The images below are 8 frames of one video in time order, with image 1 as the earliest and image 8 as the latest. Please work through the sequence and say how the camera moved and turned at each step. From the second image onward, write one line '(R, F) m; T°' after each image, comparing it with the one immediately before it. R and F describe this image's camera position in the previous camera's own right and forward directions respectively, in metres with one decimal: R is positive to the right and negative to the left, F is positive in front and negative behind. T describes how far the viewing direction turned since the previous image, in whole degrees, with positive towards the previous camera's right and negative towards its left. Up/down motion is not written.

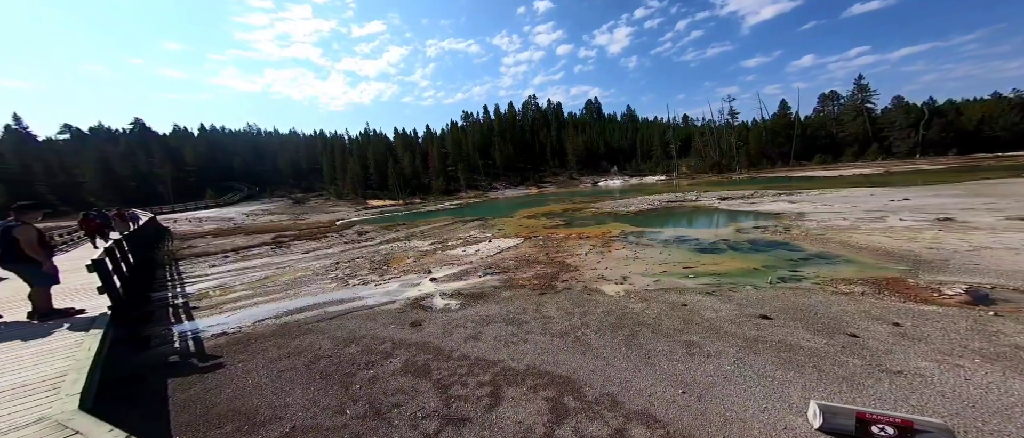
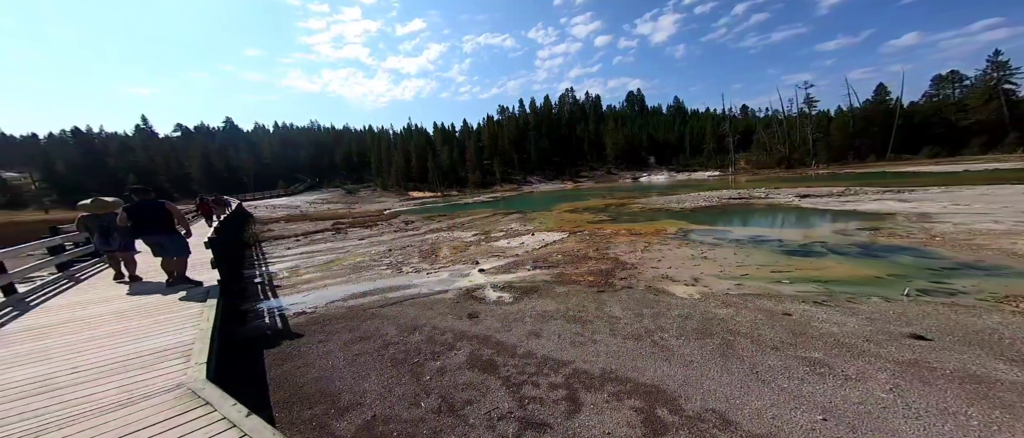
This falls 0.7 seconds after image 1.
(-0.6, +0.3) m; -6°
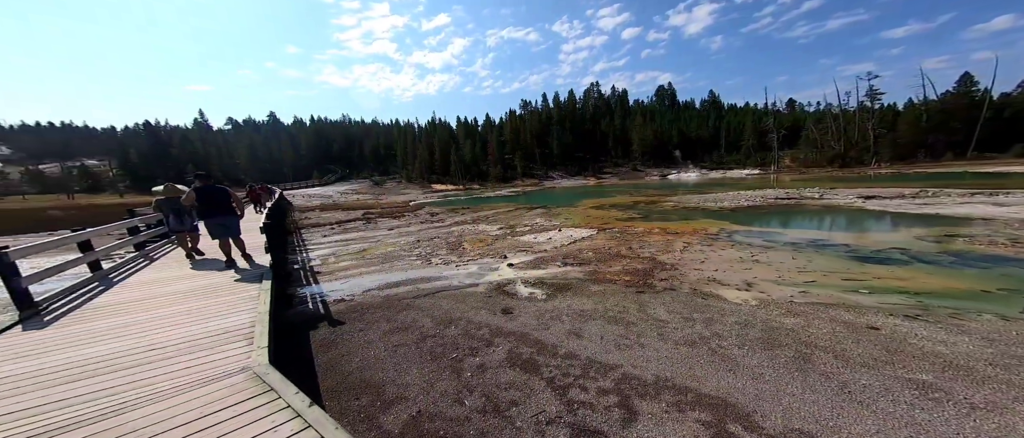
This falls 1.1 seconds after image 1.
(-0.4, +0.2) m; -4°
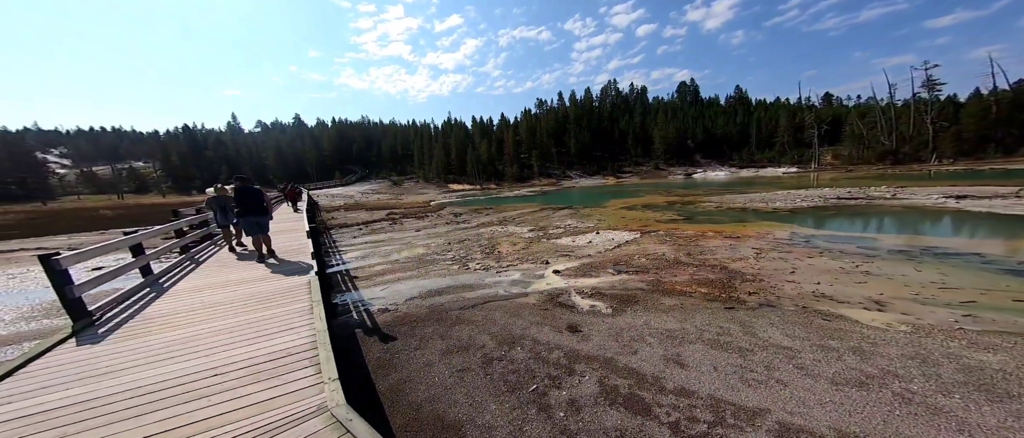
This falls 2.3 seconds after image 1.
(-1.3, +1.0) m; -2°
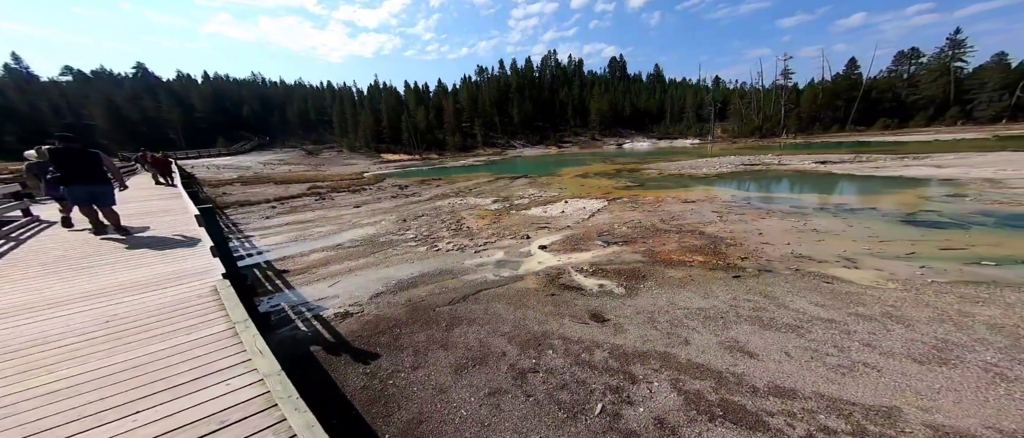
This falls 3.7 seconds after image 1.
(-1.4, +1.6) m; +11°
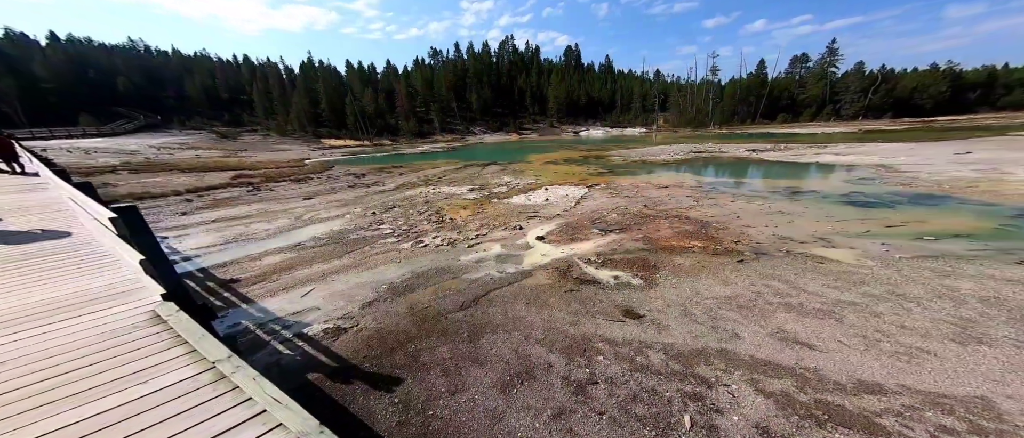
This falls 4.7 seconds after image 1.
(-1.3, +0.8) m; +8°
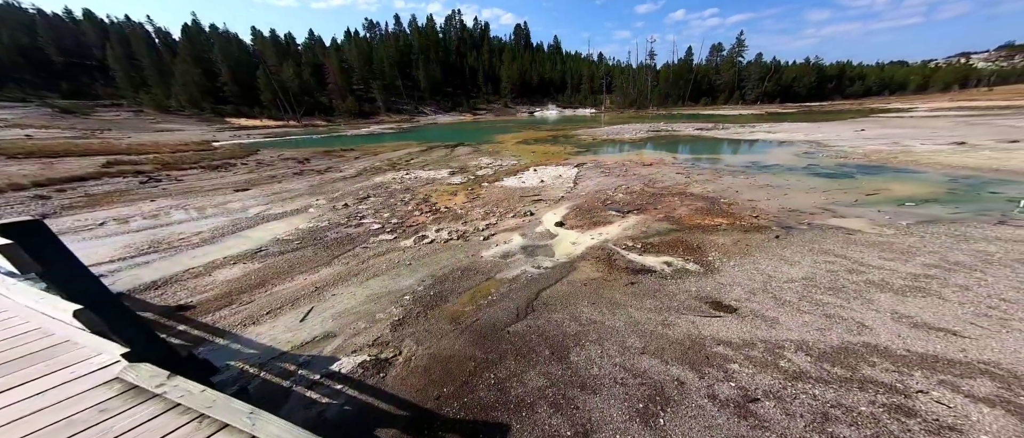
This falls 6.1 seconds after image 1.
(-2.0, +1.5) m; +9°
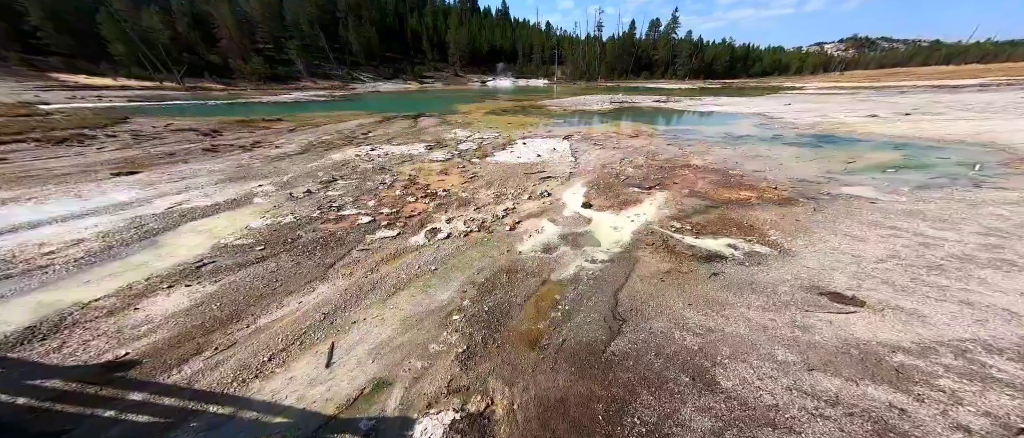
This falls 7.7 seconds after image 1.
(-1.9, +1.7) m; +9°
